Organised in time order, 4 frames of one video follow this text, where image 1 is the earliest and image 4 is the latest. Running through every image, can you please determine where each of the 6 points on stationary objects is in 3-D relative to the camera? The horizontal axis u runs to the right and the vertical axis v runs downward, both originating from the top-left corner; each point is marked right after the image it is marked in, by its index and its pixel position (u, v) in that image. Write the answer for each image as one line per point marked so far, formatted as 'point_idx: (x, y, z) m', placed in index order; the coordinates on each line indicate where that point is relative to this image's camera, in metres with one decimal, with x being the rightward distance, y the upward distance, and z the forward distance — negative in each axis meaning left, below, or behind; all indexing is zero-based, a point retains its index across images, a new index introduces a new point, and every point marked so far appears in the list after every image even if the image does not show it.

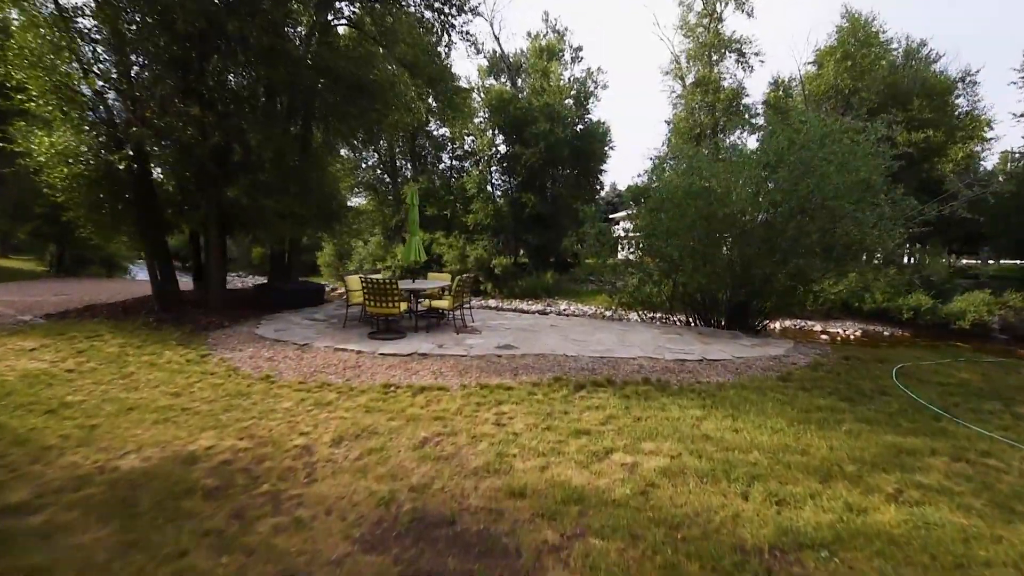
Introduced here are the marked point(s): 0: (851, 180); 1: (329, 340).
0: (+4.7, +1.5, +6.0) m
1: (-2.2, -0.6, +5.3) m
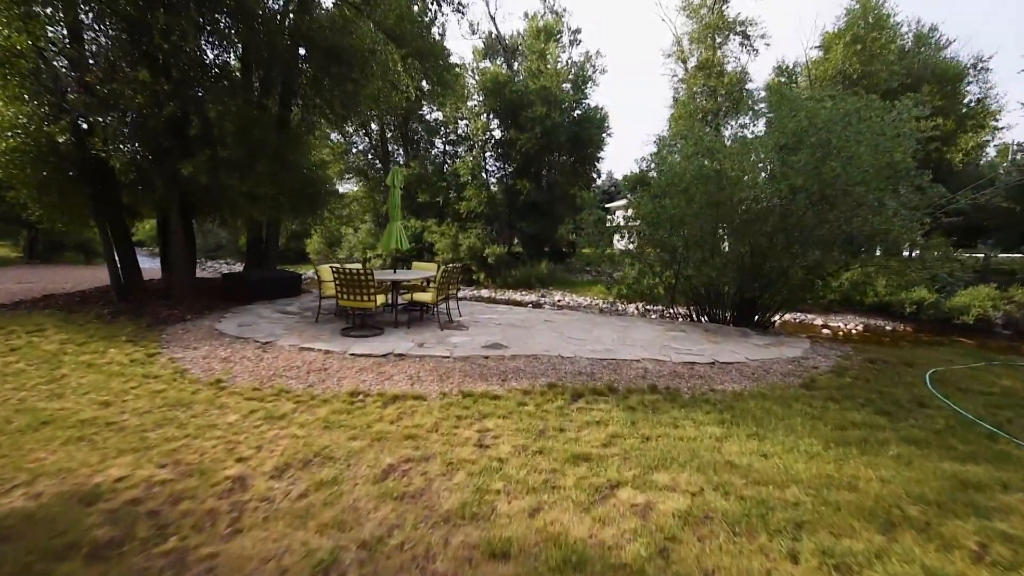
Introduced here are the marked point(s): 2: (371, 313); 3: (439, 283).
0: (+4.6, +1.5, +5.5) m
1: (-2.3, -0.5, +4.8) m
2: (-1.8, -0.3, +5.5) m
3: (-0.8, +0.1, +5.4) m
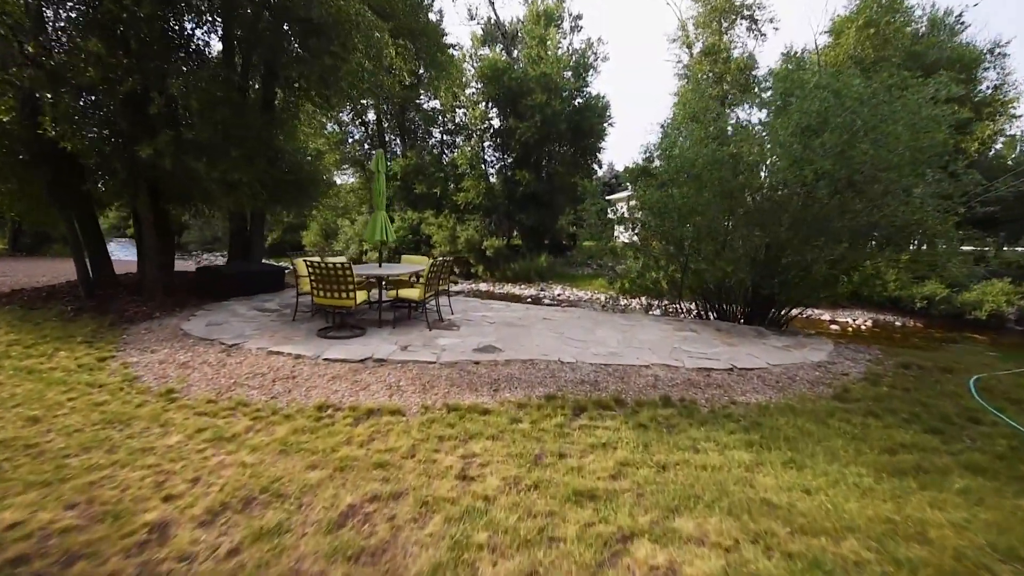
0: (+4.5, +1.6, +5.0) m
1: (-2.4, -0.5, +4.3) m
2: (-1.8, -0.3, +5.0) m
3: (-0.9, +0.2, +4.9) m
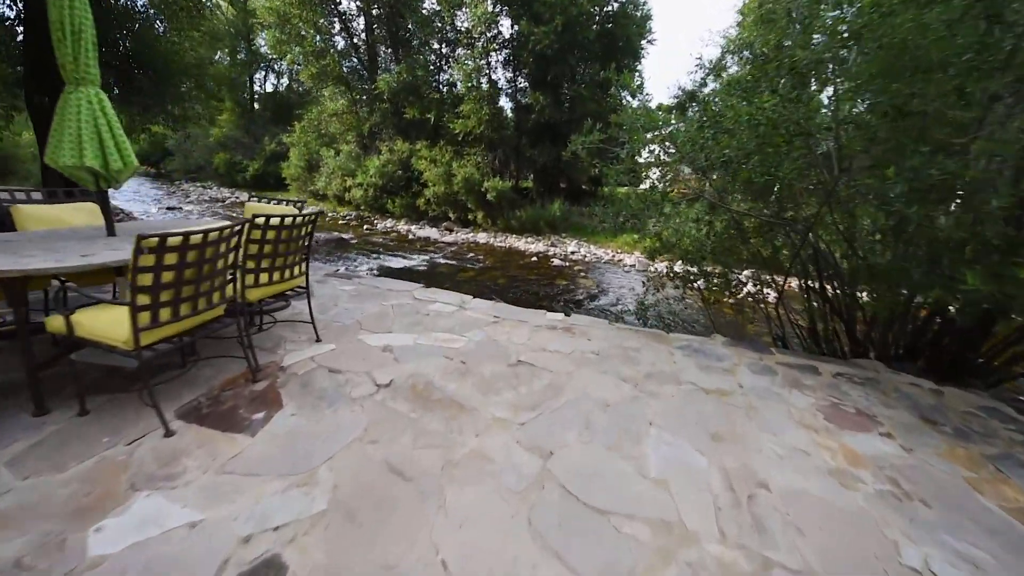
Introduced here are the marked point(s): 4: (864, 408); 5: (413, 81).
0: (+4.2, +1.2, +1.4) m
1: (-2.8, -0.6, +1.2) m
2: (-2.2, -0.3, +1.9) m
3: (-1.3, +0.1, +1.8) m
4: (+1.9, -0.6, +2.4) m
5: (-2.9, +5.8, +12.0) m
